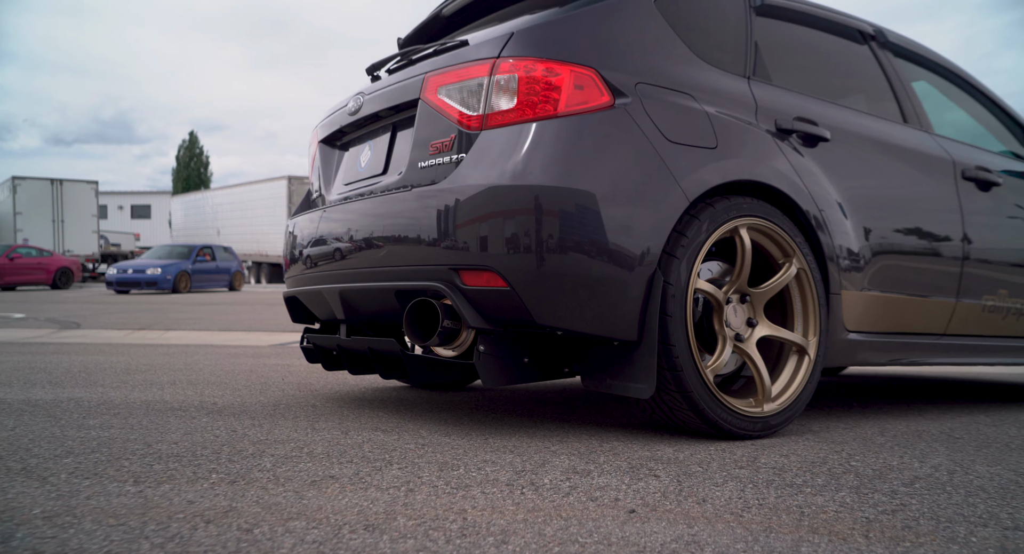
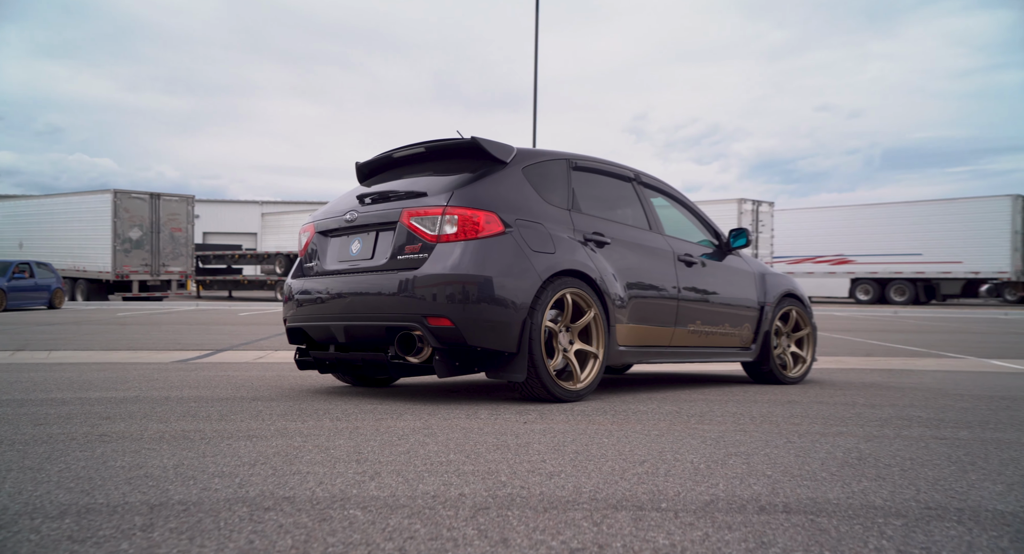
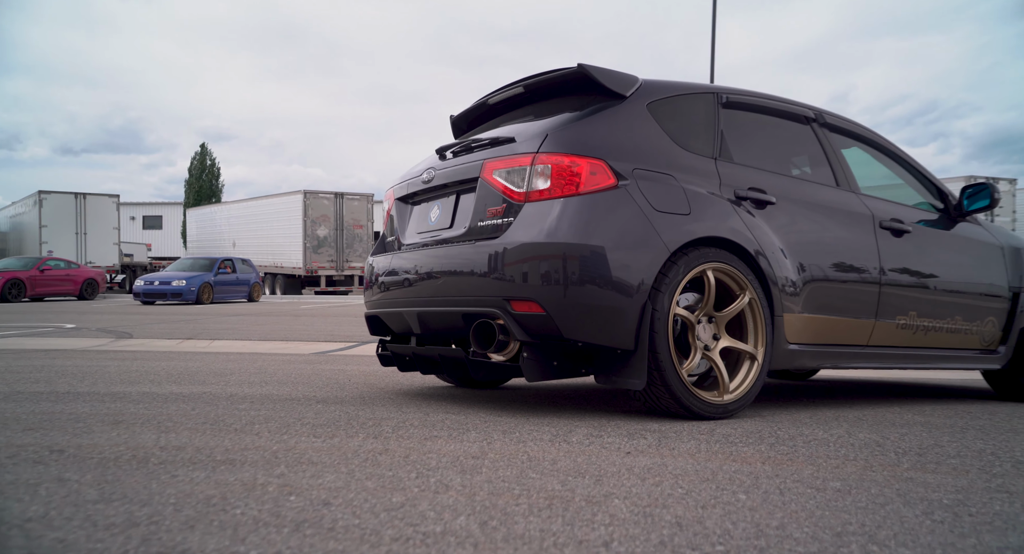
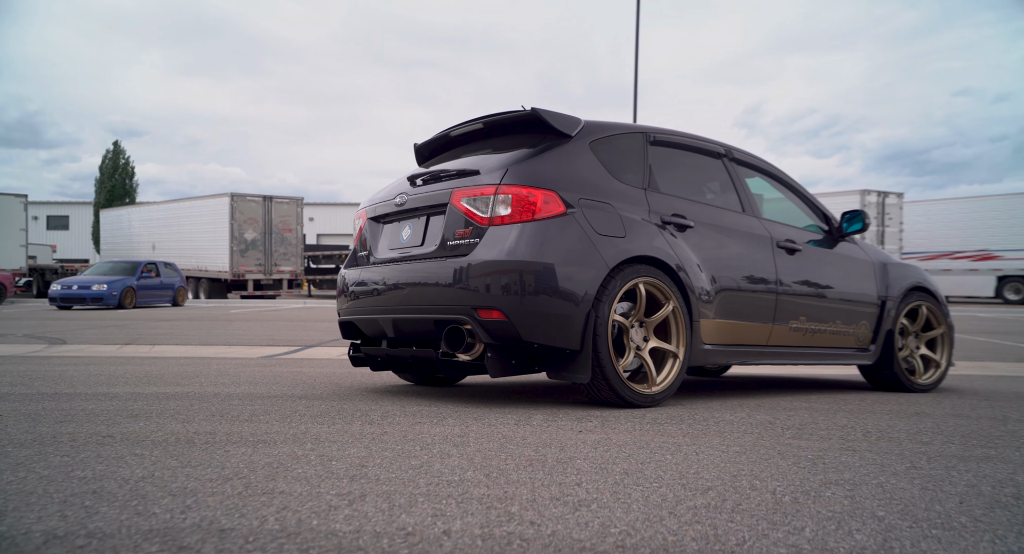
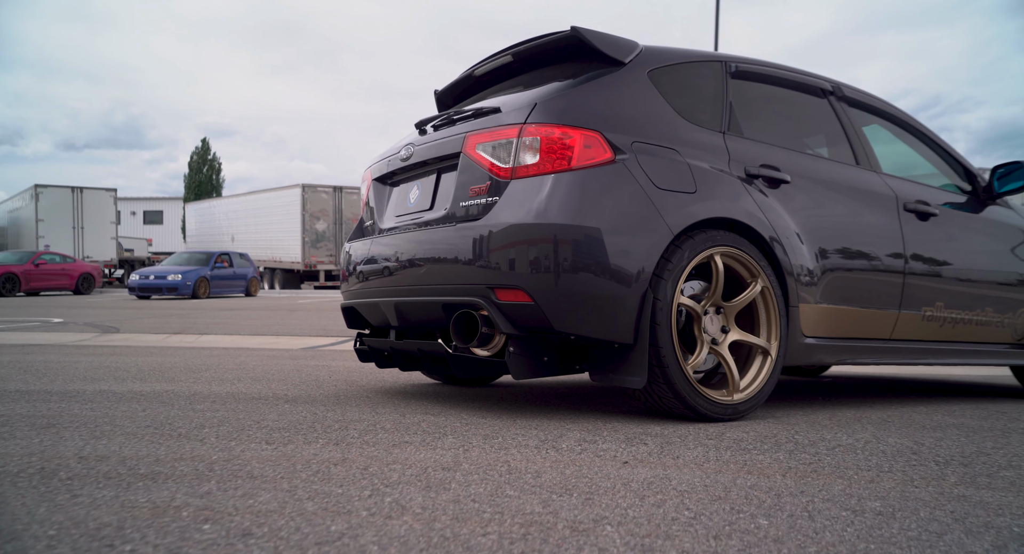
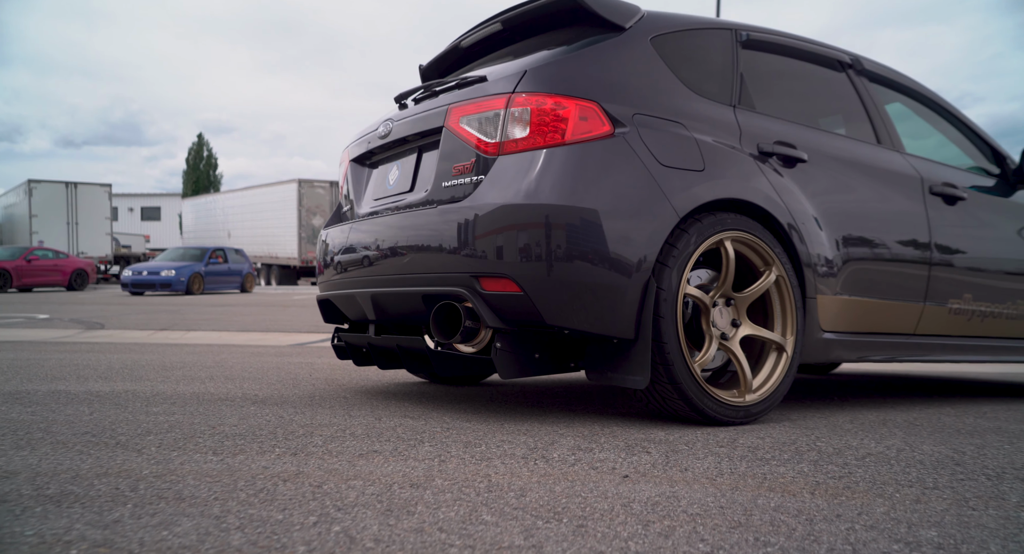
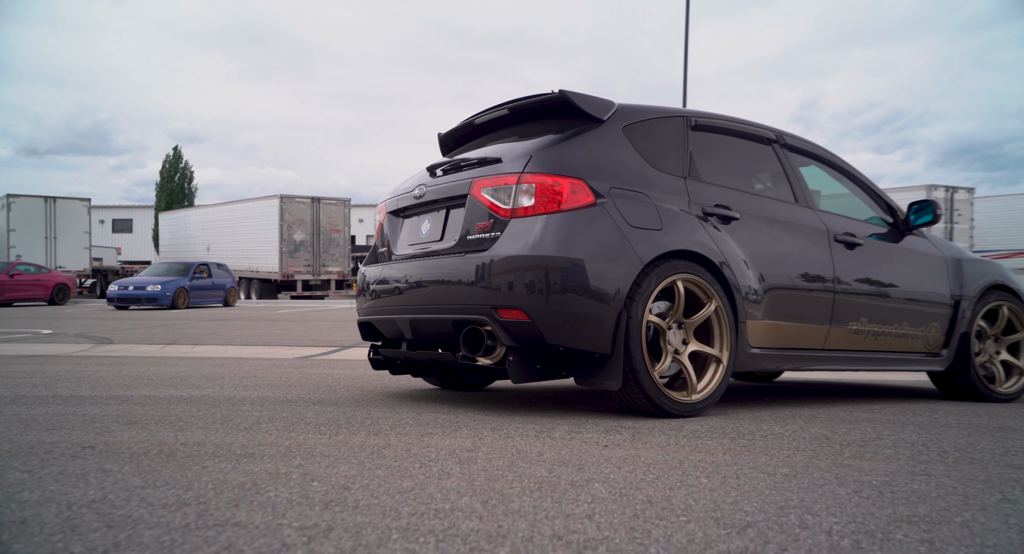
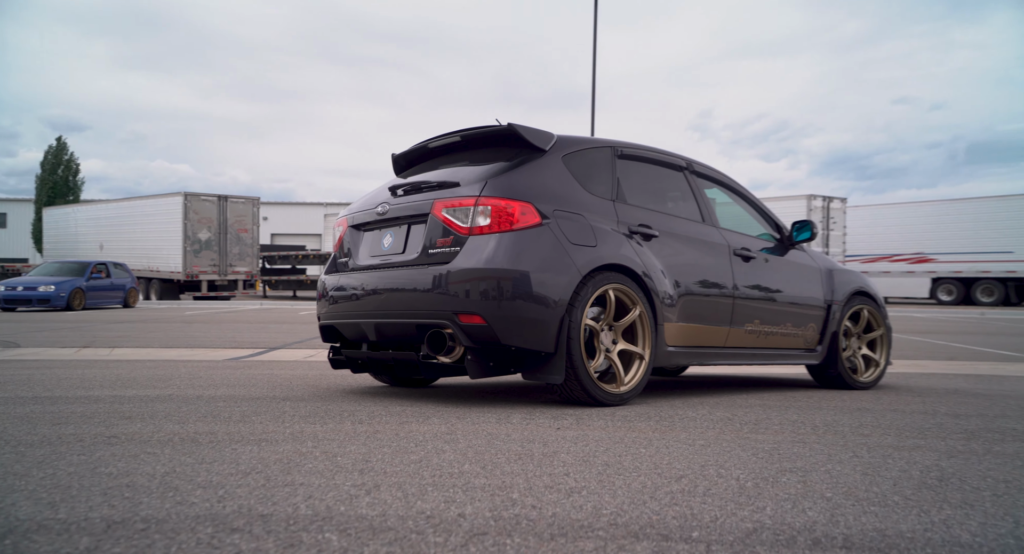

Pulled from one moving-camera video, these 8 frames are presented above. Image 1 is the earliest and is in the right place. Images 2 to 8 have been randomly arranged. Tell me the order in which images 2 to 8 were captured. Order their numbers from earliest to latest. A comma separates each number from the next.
6, 5, 3, 7, 4, 8, 2
